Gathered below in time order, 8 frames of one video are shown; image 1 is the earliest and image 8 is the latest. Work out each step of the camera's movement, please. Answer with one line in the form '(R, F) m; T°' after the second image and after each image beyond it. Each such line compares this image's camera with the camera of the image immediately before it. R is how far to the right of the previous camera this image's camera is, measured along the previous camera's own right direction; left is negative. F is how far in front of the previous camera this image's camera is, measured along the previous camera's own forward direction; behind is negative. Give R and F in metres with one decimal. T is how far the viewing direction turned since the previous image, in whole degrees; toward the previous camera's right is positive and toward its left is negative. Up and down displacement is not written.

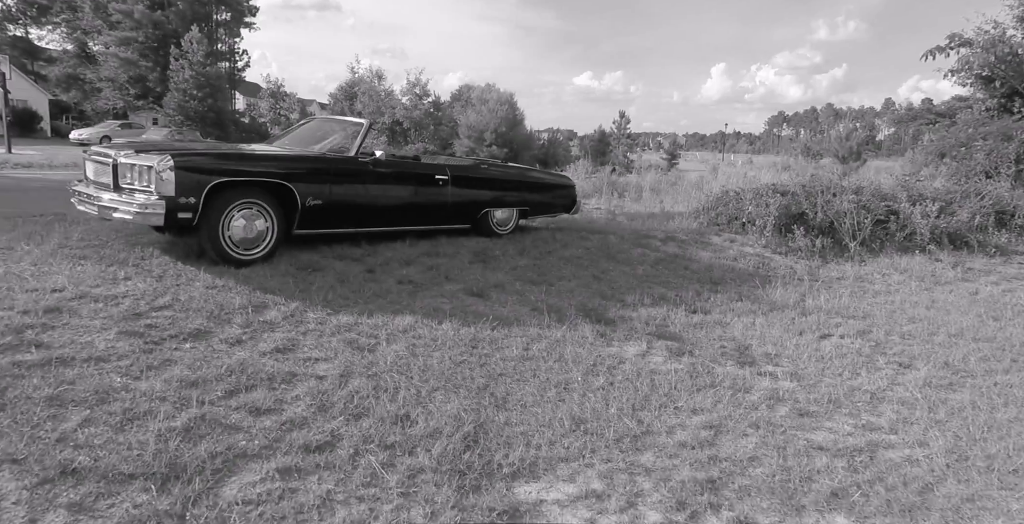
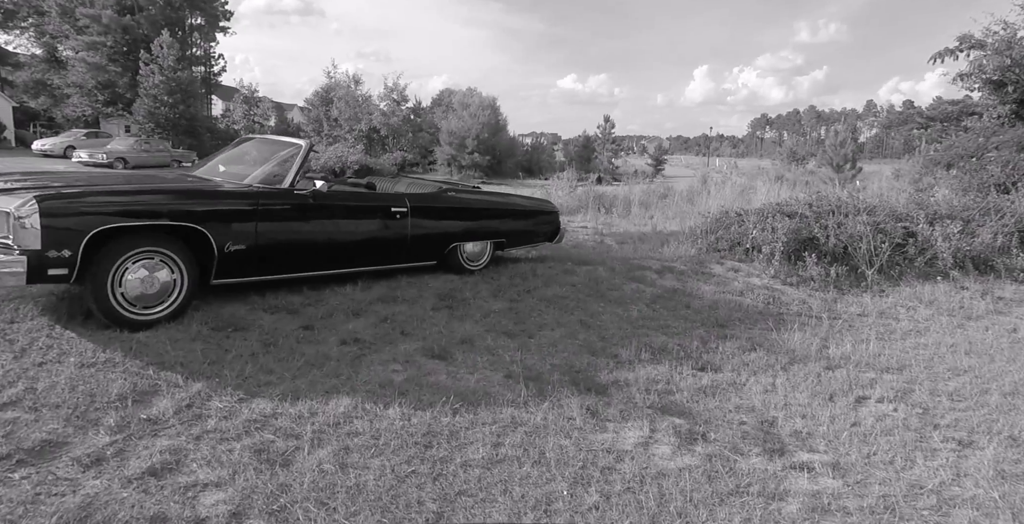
(+0.1, +0.9) m; +1°
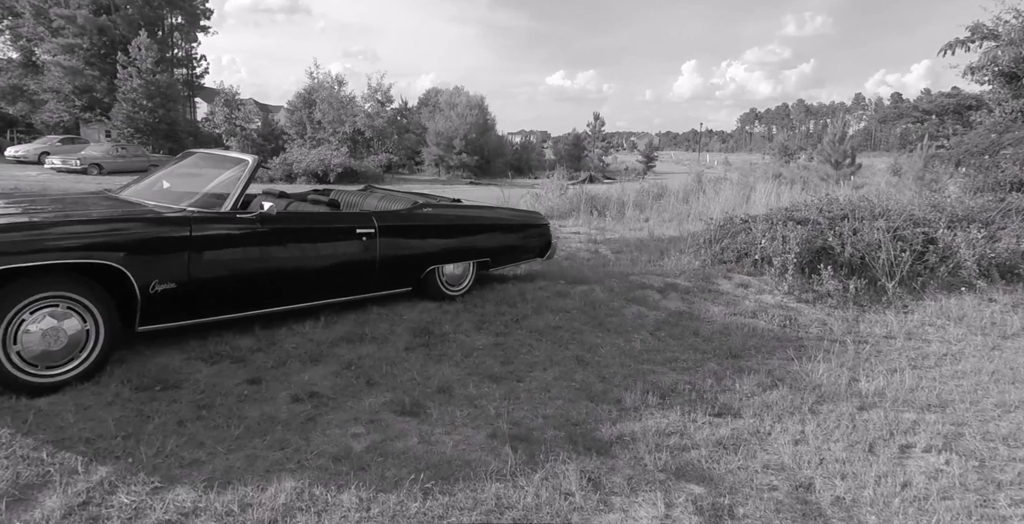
(+0.1, +0.6) m; +1°
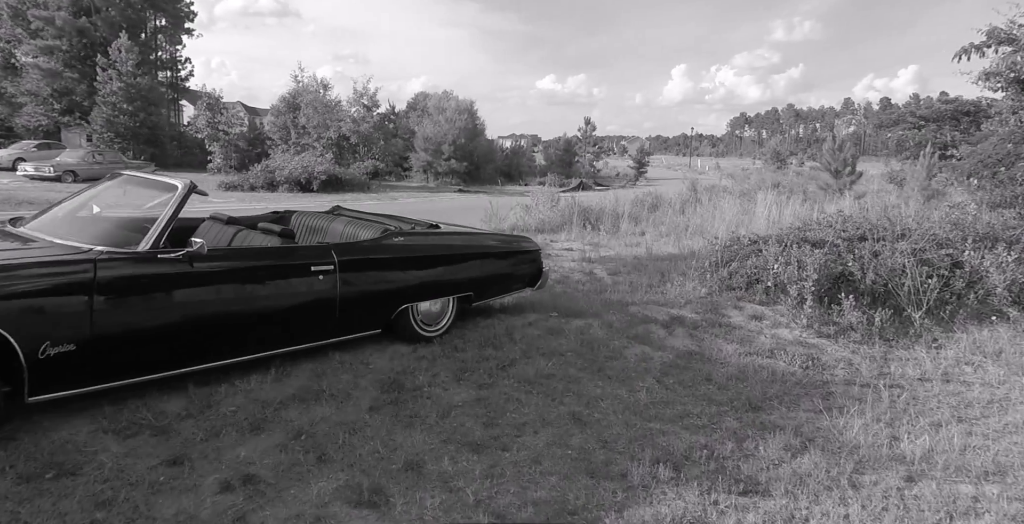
(0.0, +0.6) m; +1°
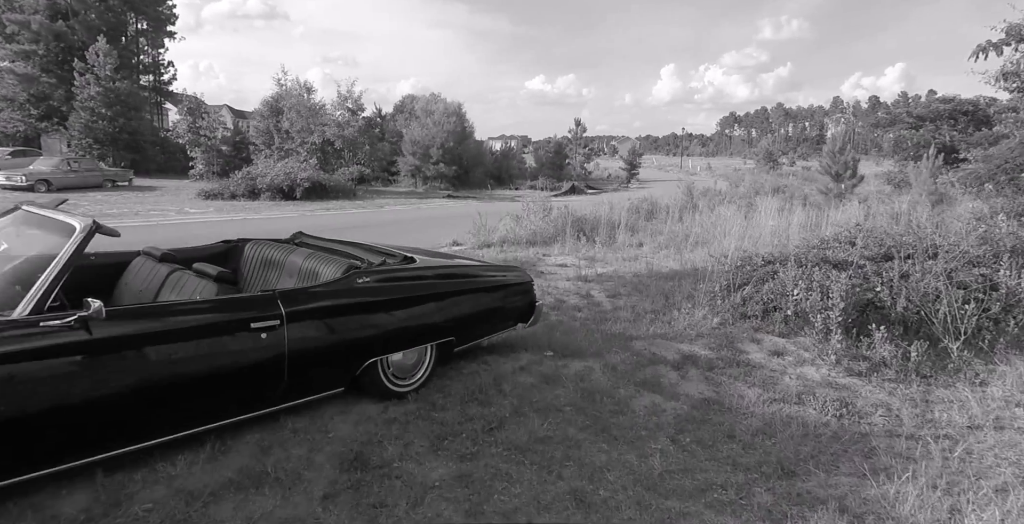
(0.0, +0.6) m; +1°
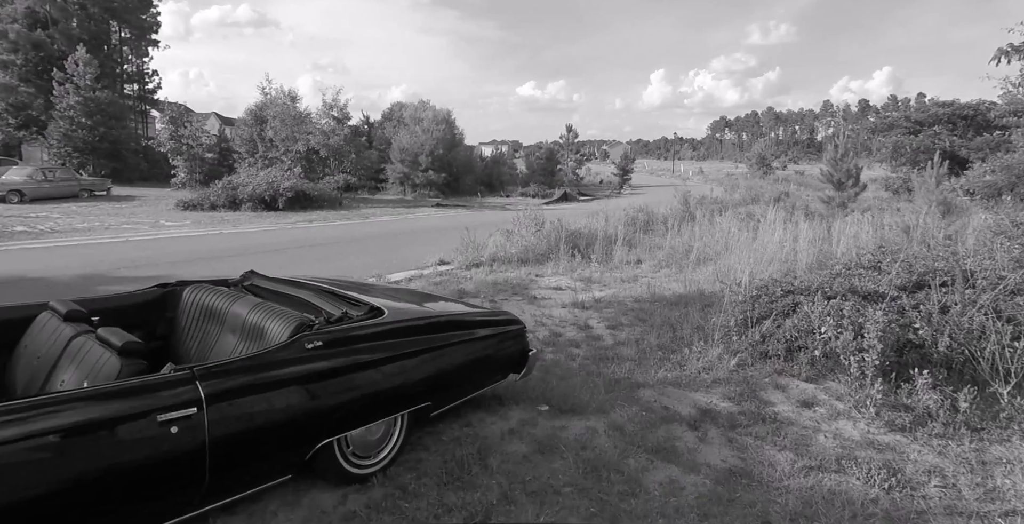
(0.0, +0.6) m; +1°
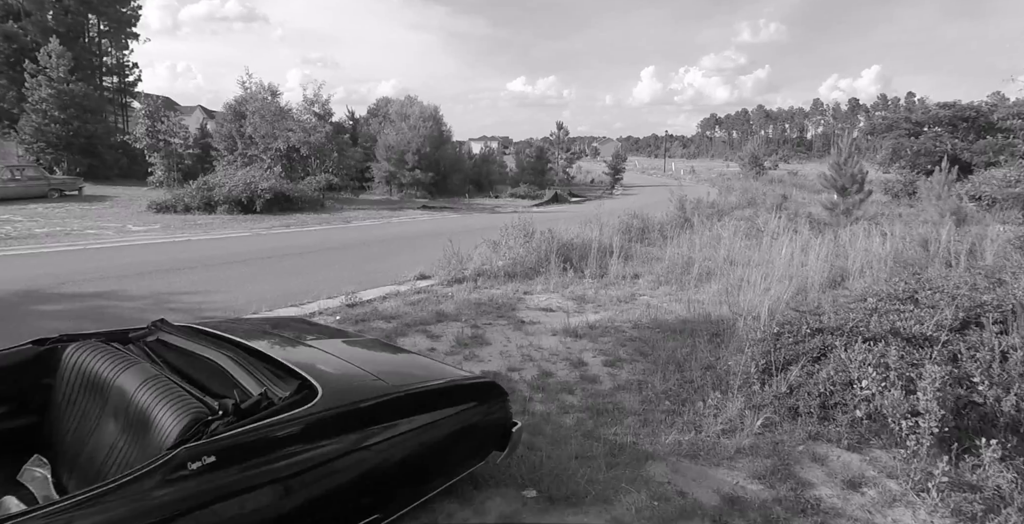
(+0.1, +0.8) m; +1°
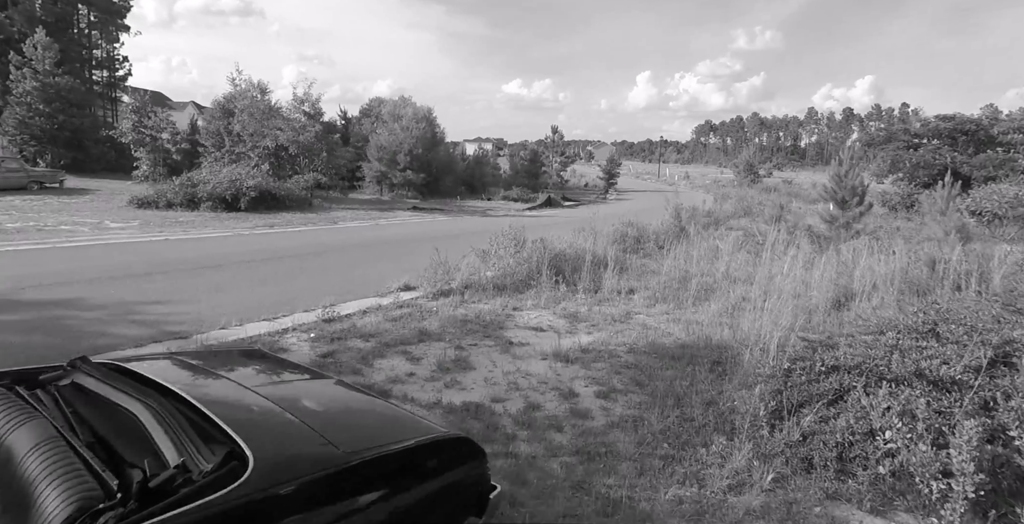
(0.0, +0.4) m; +1°
